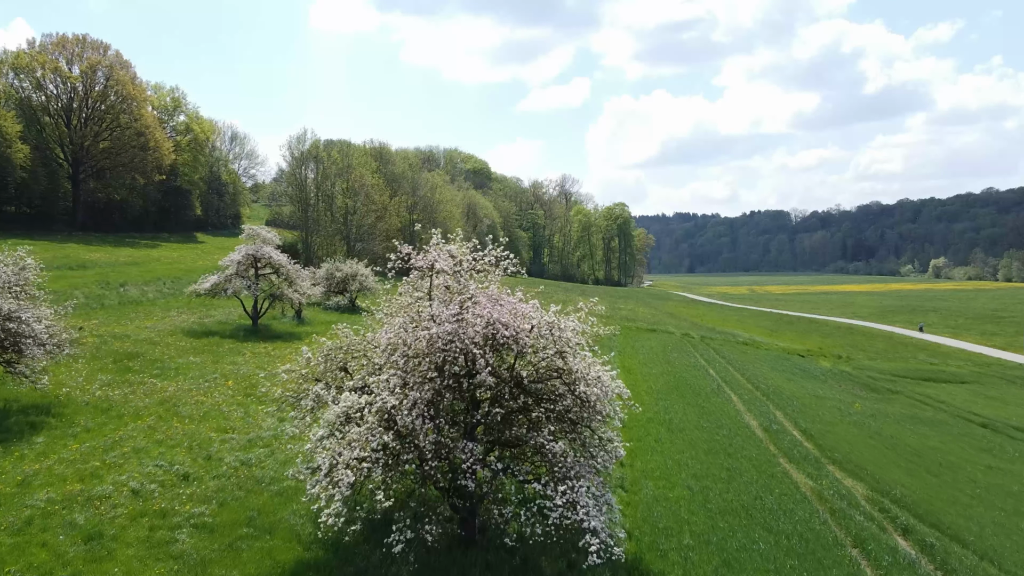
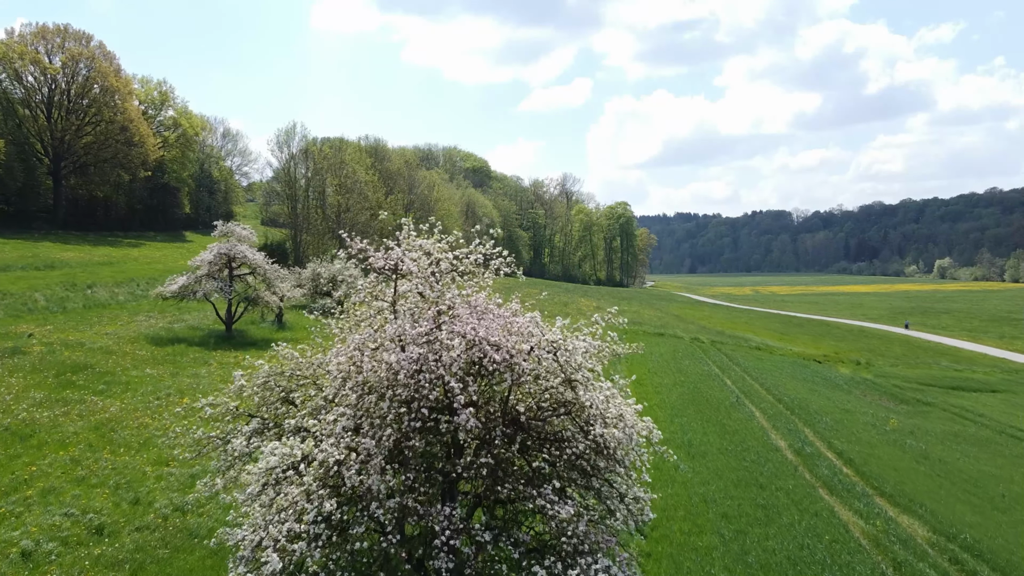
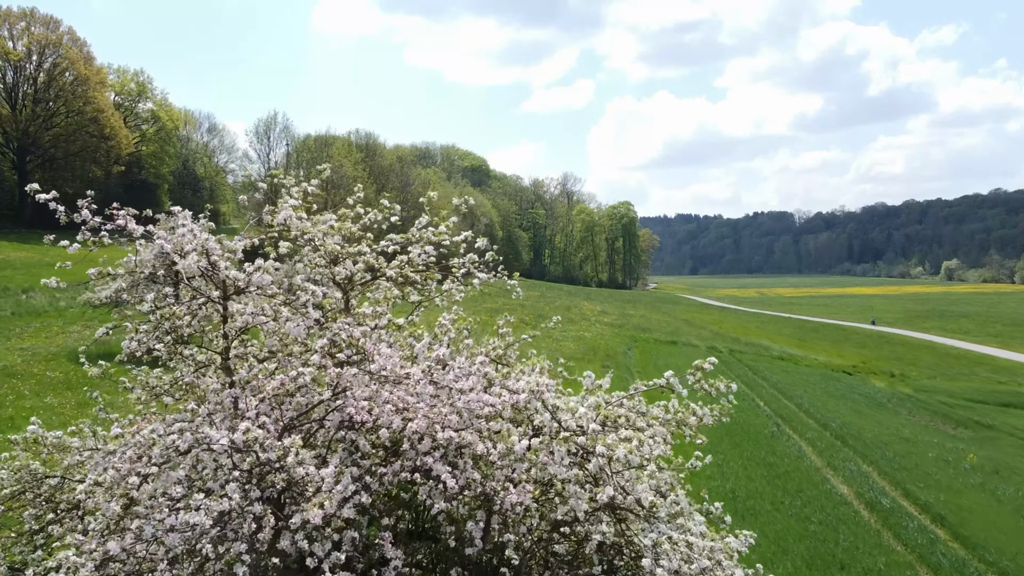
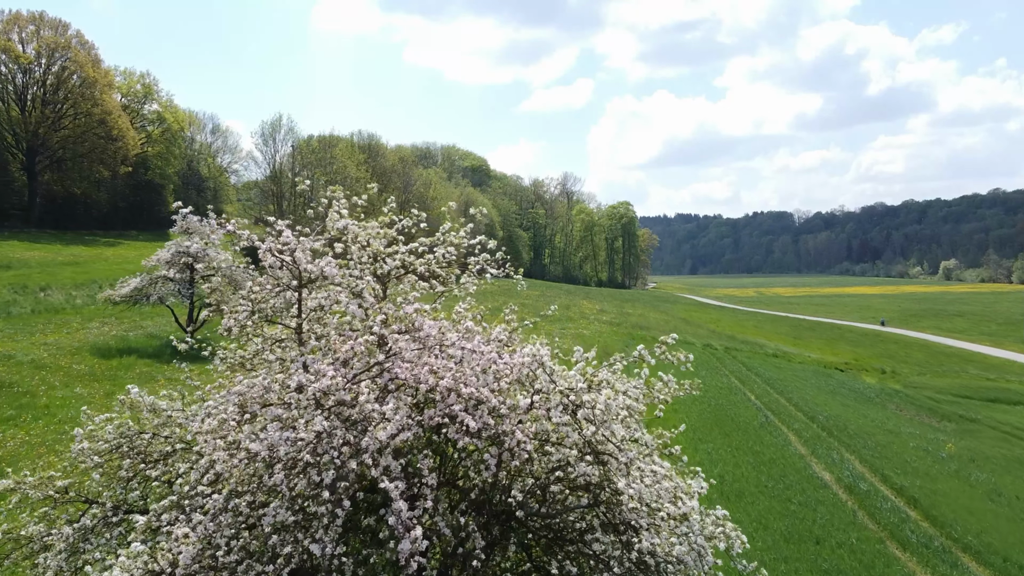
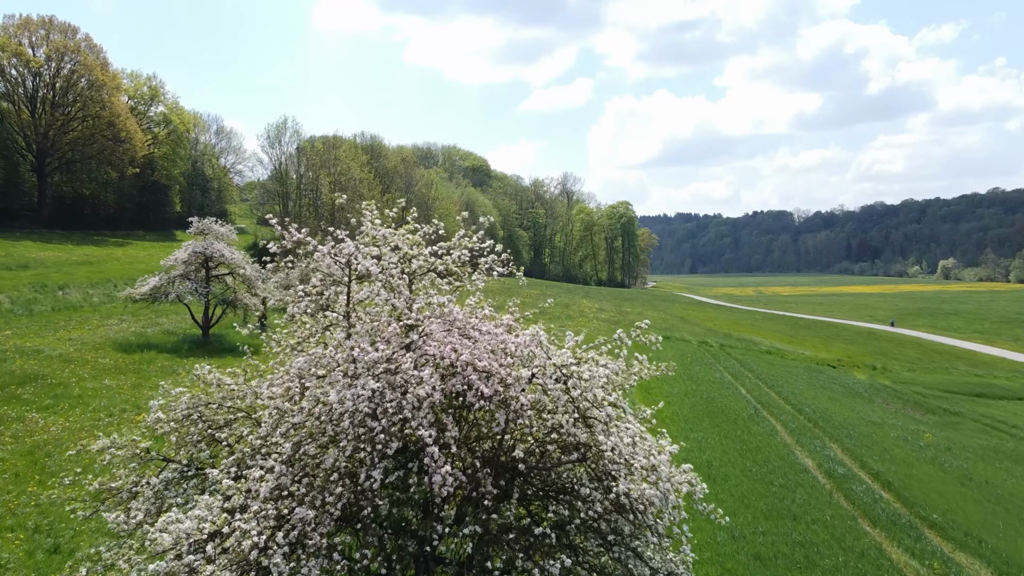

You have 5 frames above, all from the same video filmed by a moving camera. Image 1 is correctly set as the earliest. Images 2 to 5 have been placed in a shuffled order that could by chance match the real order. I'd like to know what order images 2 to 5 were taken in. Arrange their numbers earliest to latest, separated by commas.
2, 5, 4, 3
